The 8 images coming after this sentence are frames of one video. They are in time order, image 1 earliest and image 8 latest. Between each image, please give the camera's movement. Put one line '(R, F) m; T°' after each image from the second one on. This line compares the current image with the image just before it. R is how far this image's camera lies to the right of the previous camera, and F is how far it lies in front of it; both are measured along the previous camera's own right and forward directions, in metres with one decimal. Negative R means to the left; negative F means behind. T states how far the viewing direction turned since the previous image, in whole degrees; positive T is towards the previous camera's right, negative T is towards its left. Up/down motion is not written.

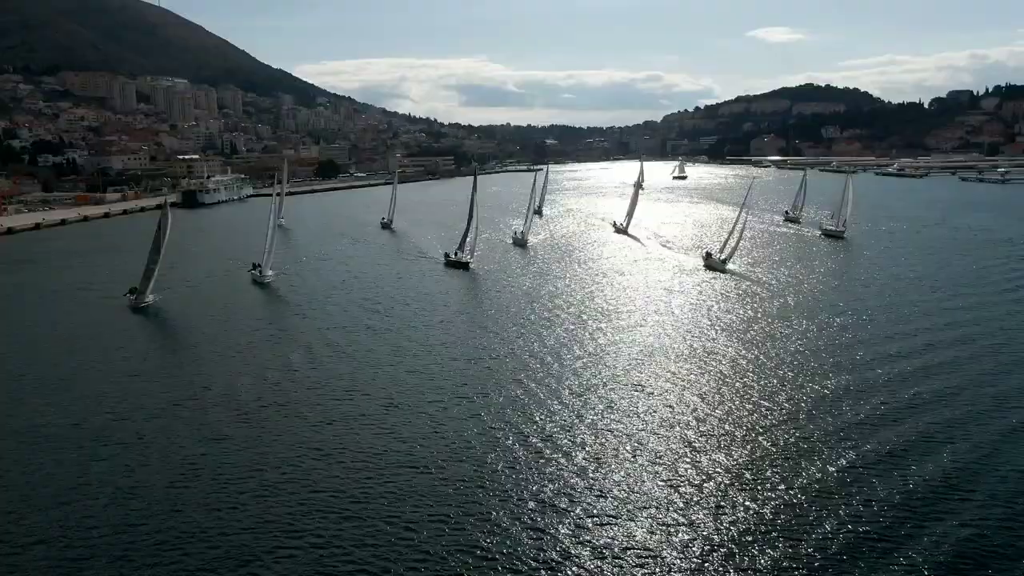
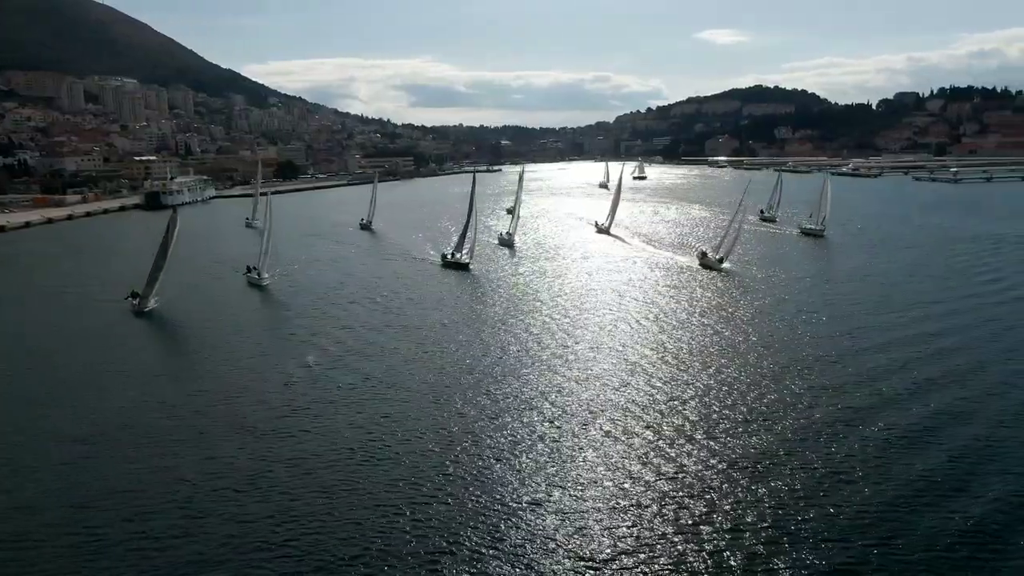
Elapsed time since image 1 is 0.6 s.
(-0.8, -0.2) m; +3°
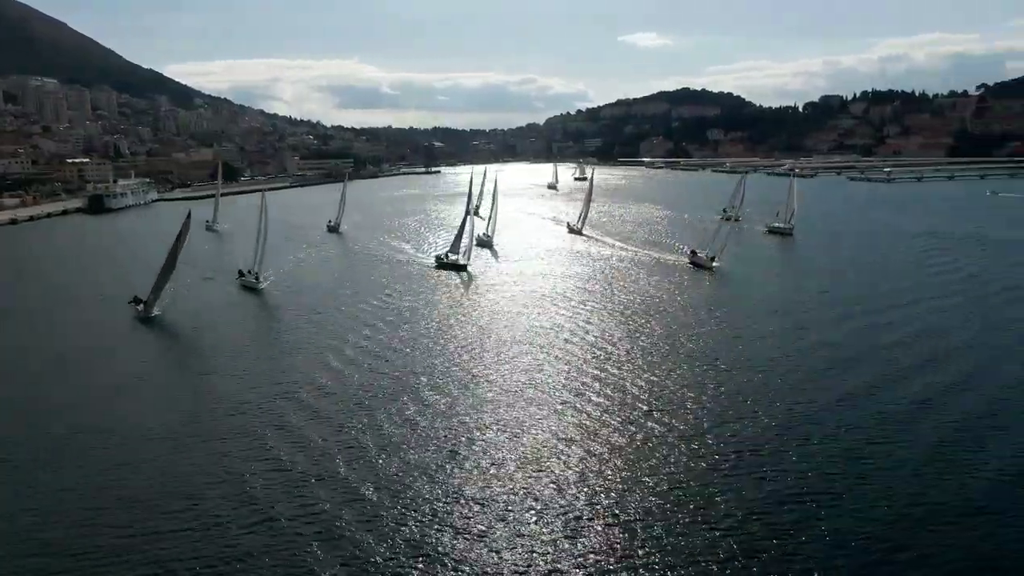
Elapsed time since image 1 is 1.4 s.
(-1.2, -0.2) m; +5°
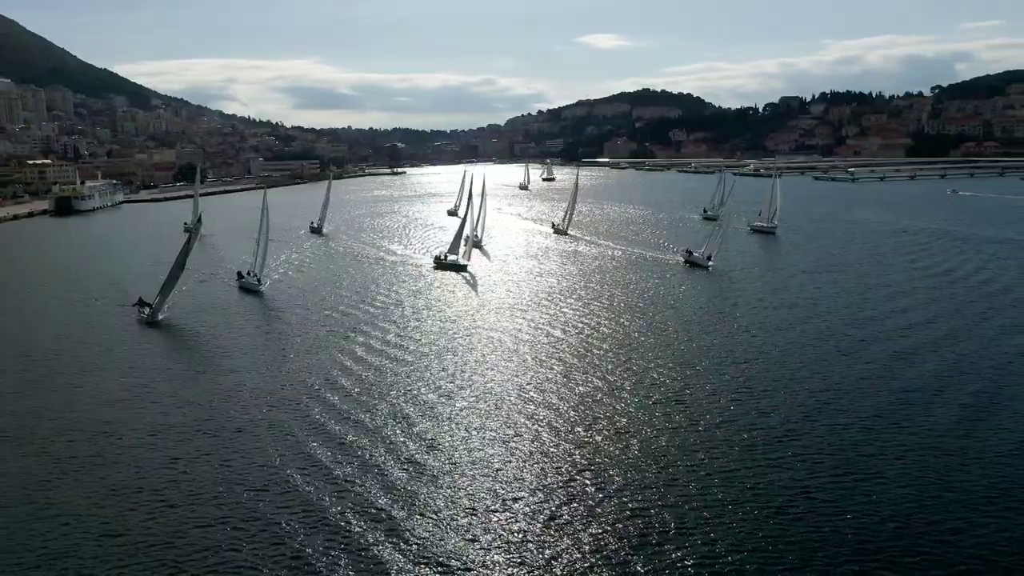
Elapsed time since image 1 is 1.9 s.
(-0.7, -0.1) m; +3°
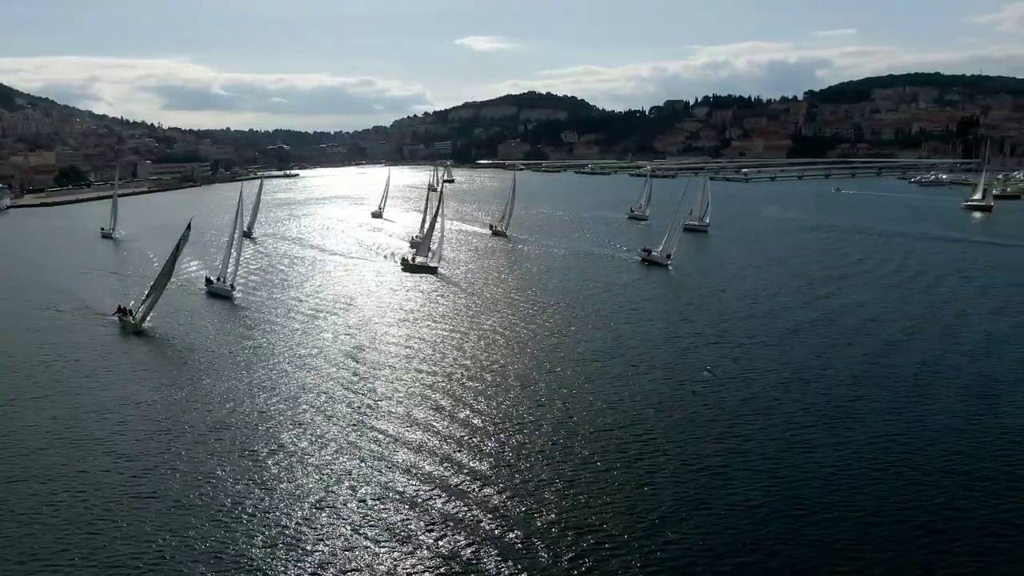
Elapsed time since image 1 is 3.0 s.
(-1.5, -0.3) m; +7°
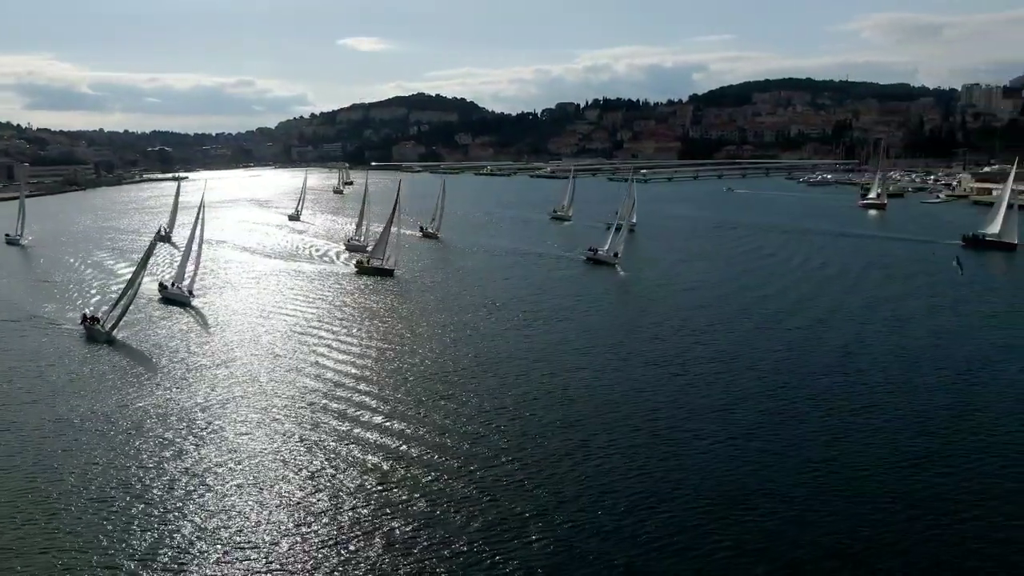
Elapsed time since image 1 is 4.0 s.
(-1.2, -0.3) m; +7°
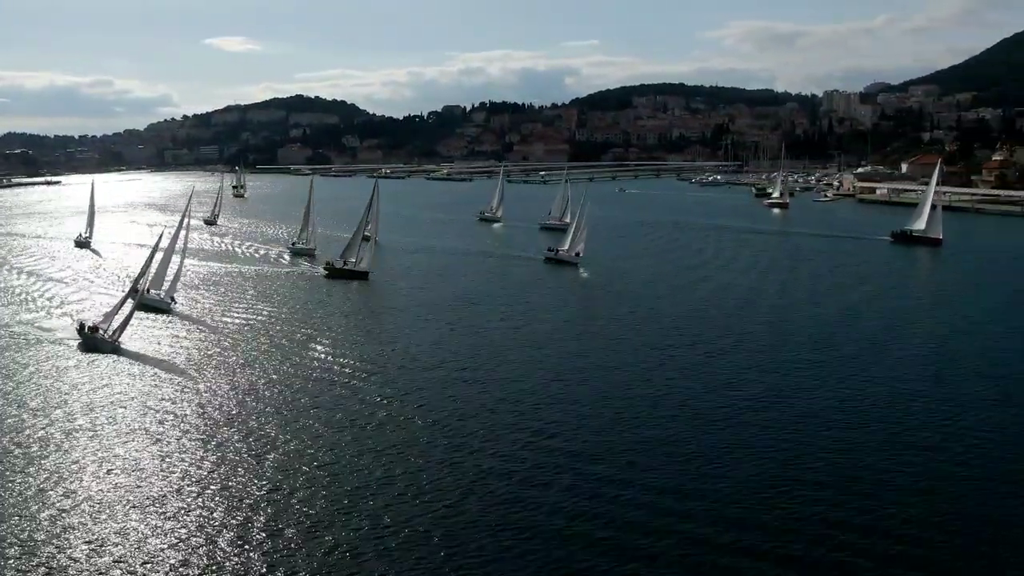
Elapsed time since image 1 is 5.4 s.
(-1.6, -0.5) m; +8°
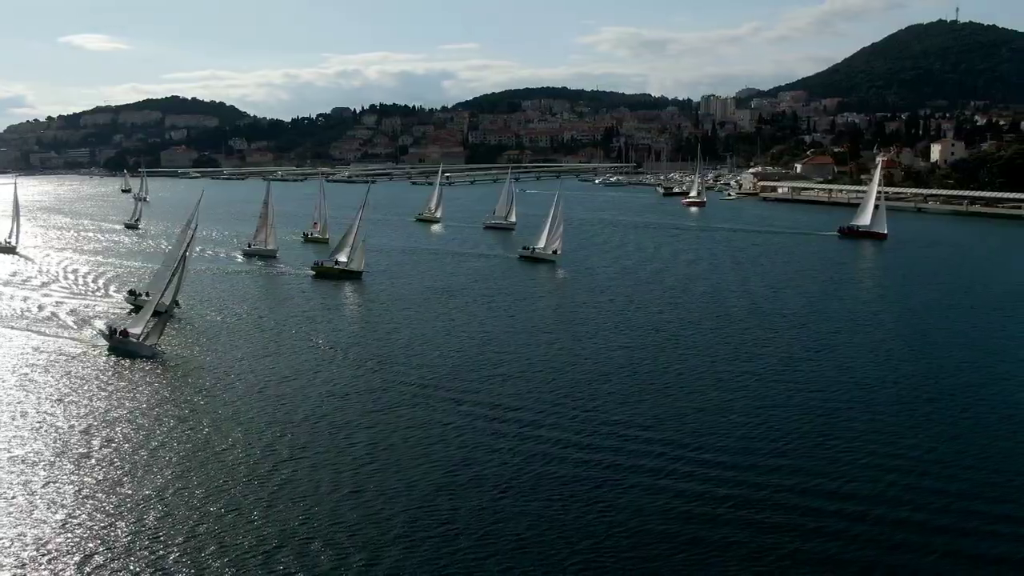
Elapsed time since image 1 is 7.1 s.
(-1.9, -0.5) m; +8°
